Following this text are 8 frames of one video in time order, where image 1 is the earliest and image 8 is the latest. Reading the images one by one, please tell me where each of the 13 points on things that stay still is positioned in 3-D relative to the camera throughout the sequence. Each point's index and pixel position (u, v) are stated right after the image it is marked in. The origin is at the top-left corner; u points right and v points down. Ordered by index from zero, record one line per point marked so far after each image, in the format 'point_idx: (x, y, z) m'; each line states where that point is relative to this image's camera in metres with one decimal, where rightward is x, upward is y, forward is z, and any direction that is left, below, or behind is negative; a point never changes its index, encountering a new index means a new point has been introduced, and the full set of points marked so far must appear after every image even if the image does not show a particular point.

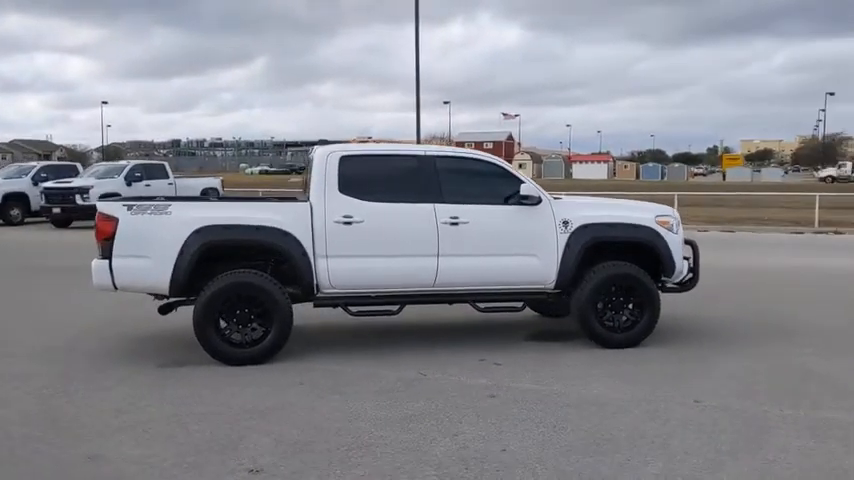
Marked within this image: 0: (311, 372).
0: (-1.0, -1.1, +7.0) m
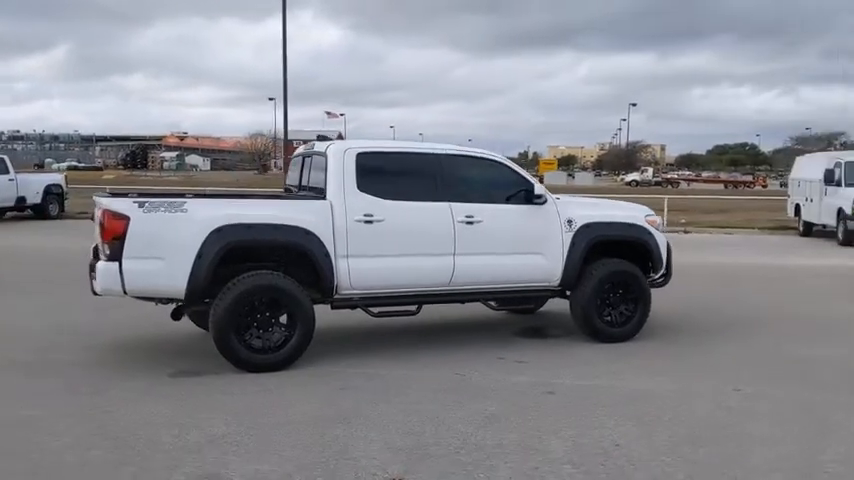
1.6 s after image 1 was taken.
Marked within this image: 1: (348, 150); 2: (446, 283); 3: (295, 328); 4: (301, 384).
0: (-0.6, -1.1, +6.8) m
1: (-0.7, +0.8, +7.5) m
2: (+0.2, -0.4, +7.7) m
3: (-1.1, -0.7, +7.1) m
4: (-1.0, -1.1, +6.7) m
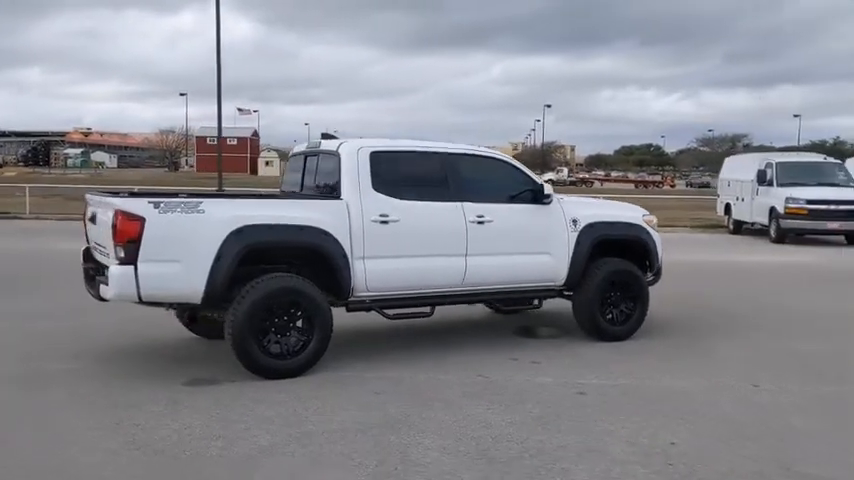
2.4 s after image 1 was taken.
0: (-0.4, -1.1, +6.6) m
1: (-0.6, +0.8, +7.3) m
2: (+0.3, -0.4, +7.6) m
3: (-0.9, -0.7, +6.9) m
4: (-0.8, -1.1, +6.5) m
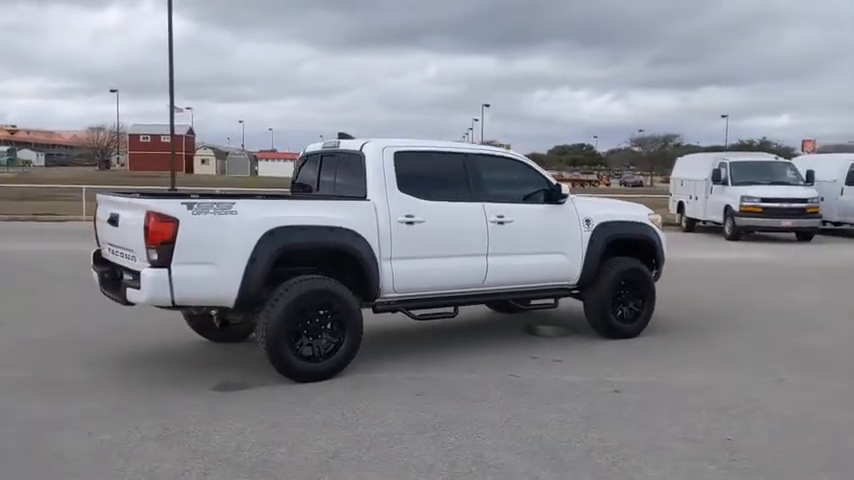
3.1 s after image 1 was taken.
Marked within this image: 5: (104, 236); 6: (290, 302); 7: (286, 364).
0: (-0.2, -1.1, +6.6) m
1: (-0.4, +0.8, +7.3) m
2: (+0.5, -0.4, +7.6) m
3: (-0.7, -0.7, +6.8) m
4: (-0.5, -1.1, +6.4) m
5: (-2.7, 0.0, +7.1) m
6: (-1.0, -0.5, +6.4) m
7: (-1.1, -0.9, +6.5) m
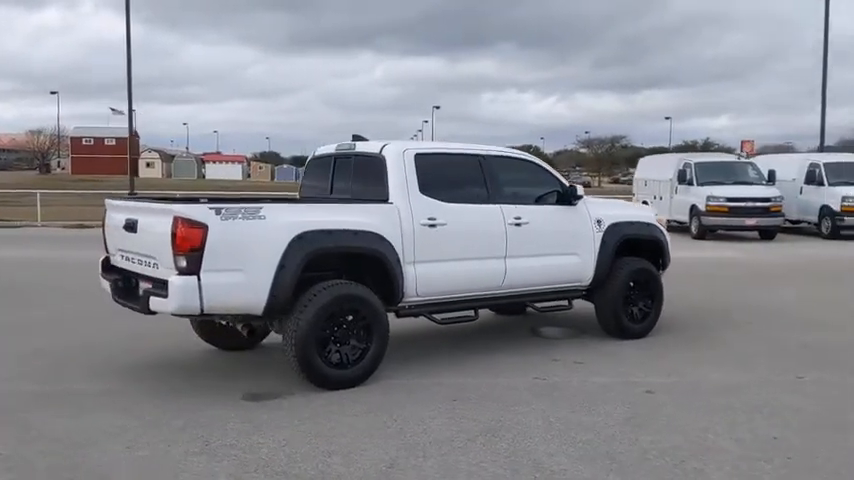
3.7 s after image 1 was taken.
0: (+0.1, -1.1, +6.5) m
1: (-0.2, +0.8, +7.2) m
2: (+0.6, -0.4, +7.6) m
3: (-0.4, -0.8, +6.6) m
4: (-0.2, -1.2, +6.3) m
5: (-2.5, 0.0, +6.8) m
6: (-0.8, -0.5, +6.3) m
7: (-0.8, -1.0, +6.3) m
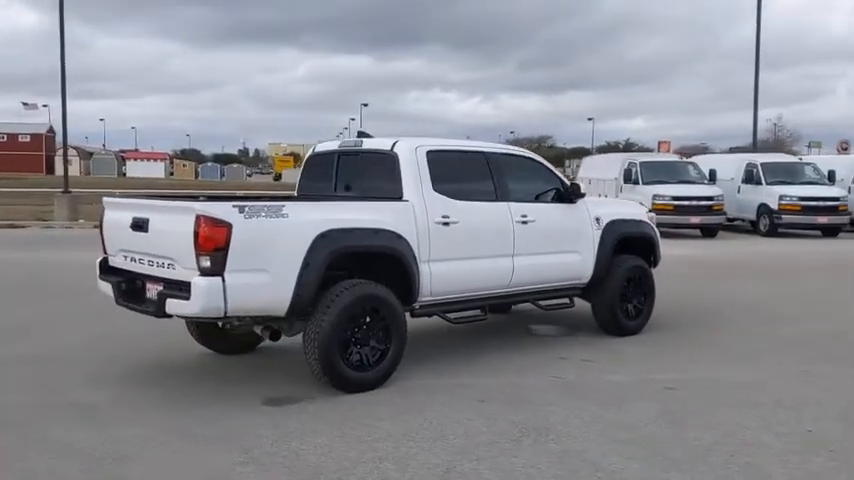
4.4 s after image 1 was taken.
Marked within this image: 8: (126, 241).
0: (+0.3, -1.1, +6.4) m
1: (-0.1, +0.8, +7.0) m
2: (+0.7, -0.4, +7.5) m
3: (-0.3, -0.8, +6.5) m
4: (-0.1, -1.2, +6.2) m
5: (-2.4, 0.0, +6.5) m
6: (-0.6, -0.5, +6.1) m
7: (-0.6, -1.0, +6.1) m
8: (-2.3, 0.0, +6.4) m
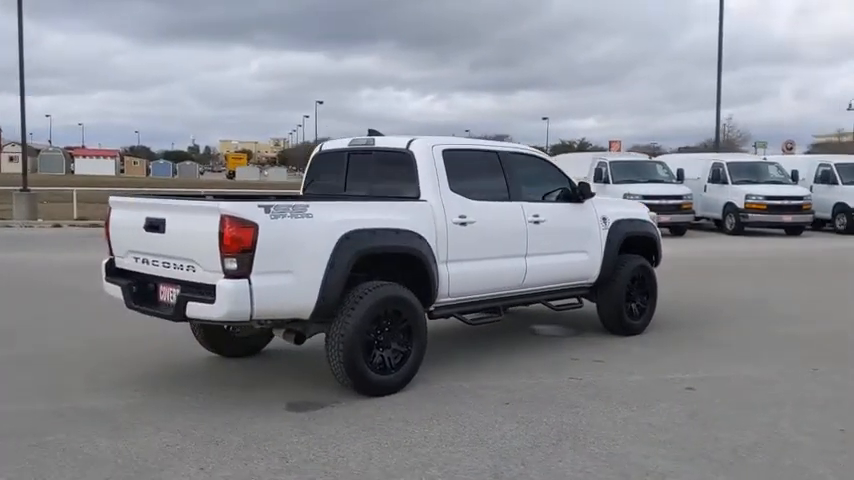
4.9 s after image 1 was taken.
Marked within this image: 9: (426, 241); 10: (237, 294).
0: (+0.4, -1.1, +6.3) m
1: (0.0, +0.8, +6.9) m
2: (+0.8, -0.4, +7.4) m
3: (-0.1, -0.8, +6.4) m
4: (+0.1, -1.2, +6.0) m
5: (-2.2, 0.0, +6.2) m
6: (-0.4, -0.5, +6.0) m
7: (-0.5, -1.0, +6.0) m
8: (-2.1, 0.0, +6.2) m
9: (0.0, 0.0, +6.5) m
10: (-1.2, -0.3, +5.4) m
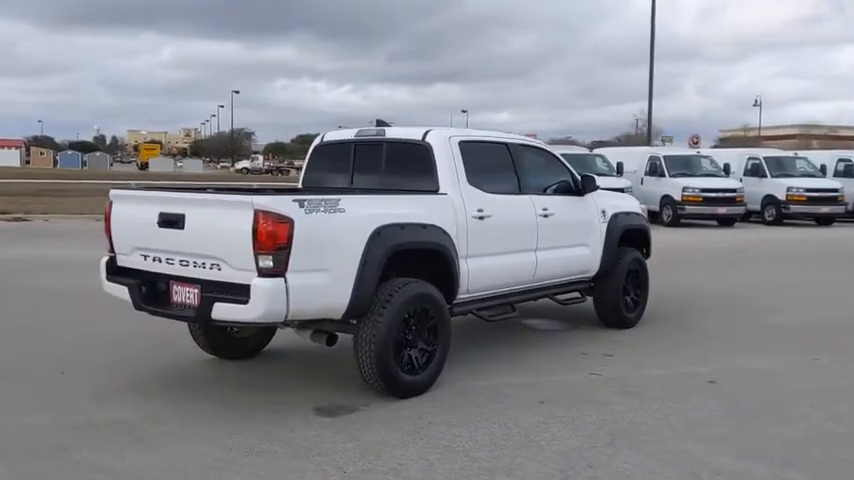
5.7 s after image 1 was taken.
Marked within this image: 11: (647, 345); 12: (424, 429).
0: (+0.6, -1.1, +6.1) m
1: (+0.2, +0.8, +6.7) m
2: (+0.9, -0.3, +7.3) m
3: (+0.1, -0.7, +6.1) m
4: (+0.4, -1.1, +5.9) m
5: (-2.0, 0.0, +5.8) m
6: (-0.2, -0.5, +5.7) m
7: (-0.2, -0.9, +5.7) m
8: (-1.9, 0.0, +5.7) m
9: (+0.2, 0.0, +6.2) m
10: (-0.9, -0.3, +5.1) m
11: (+2.0, -1.0, +7.9) m
12: (0.0, -1.2, +5.2) m
